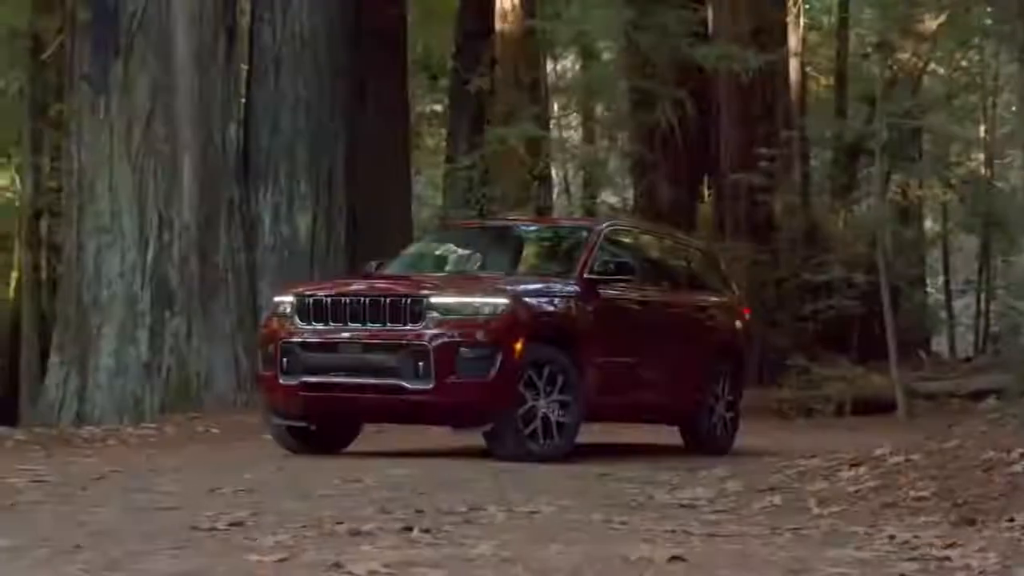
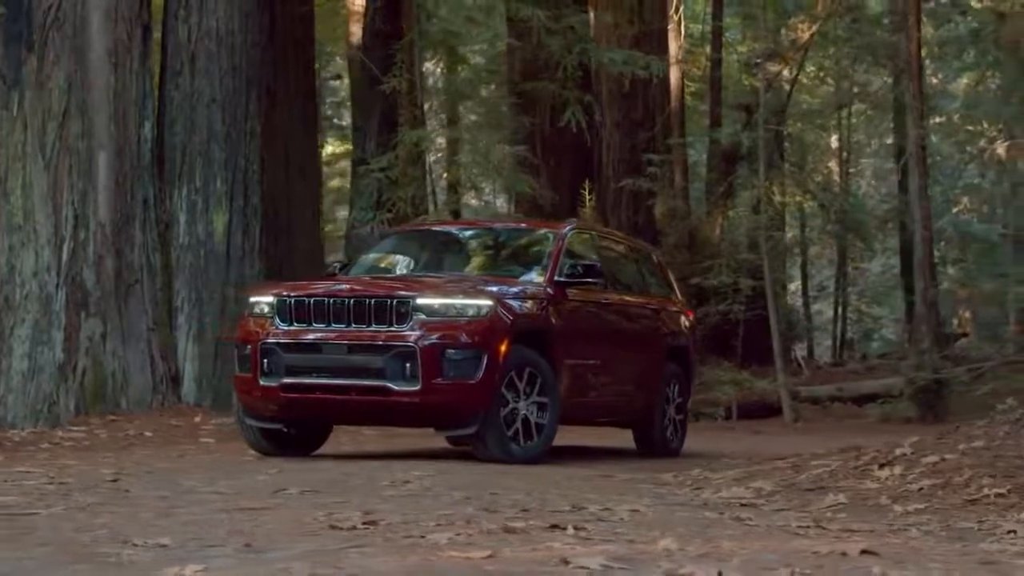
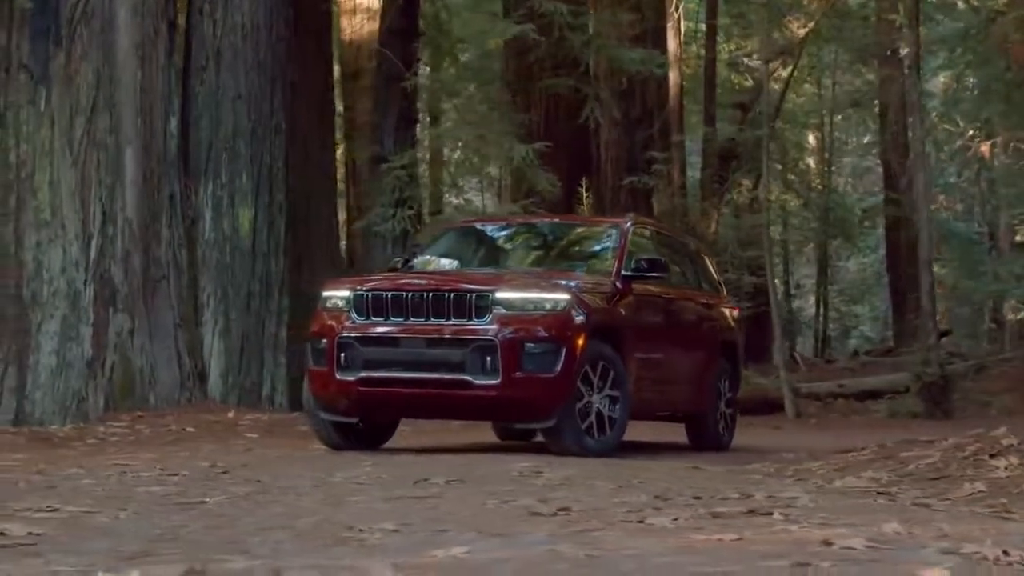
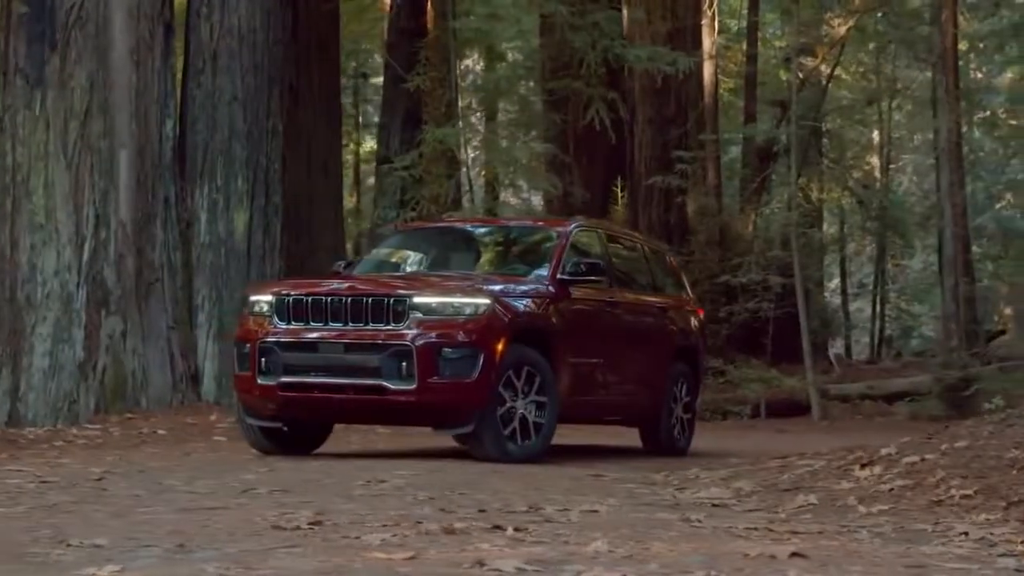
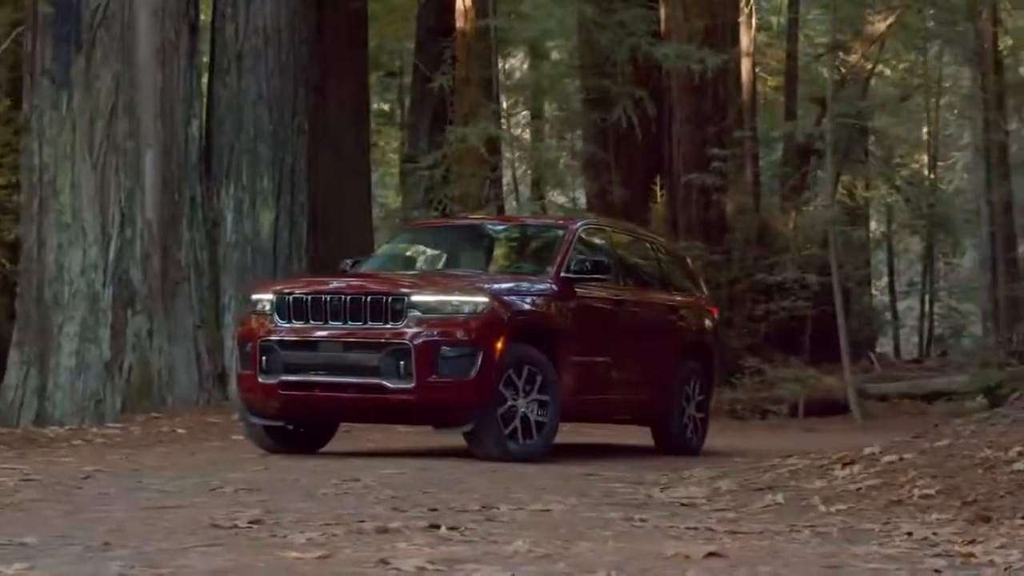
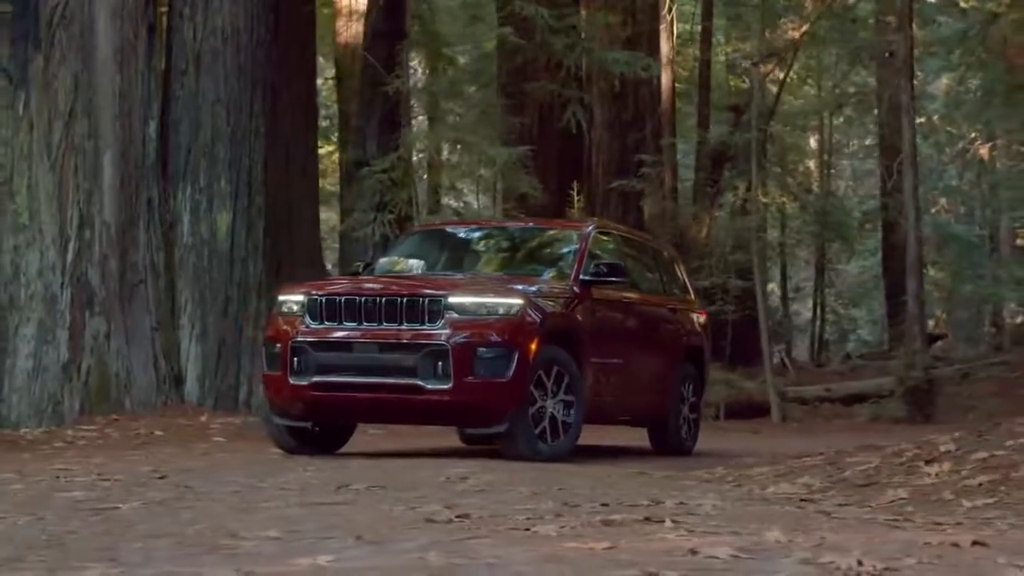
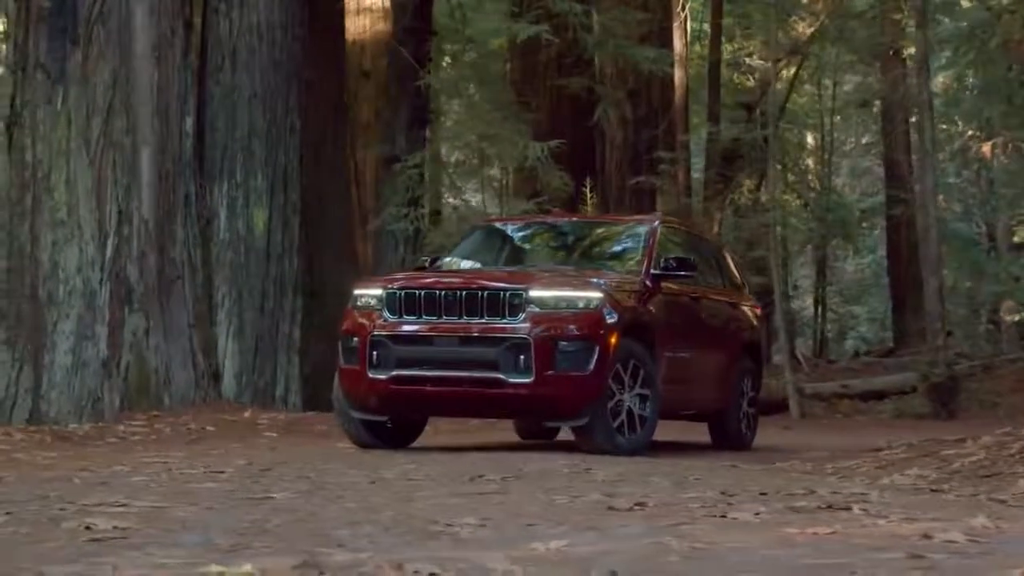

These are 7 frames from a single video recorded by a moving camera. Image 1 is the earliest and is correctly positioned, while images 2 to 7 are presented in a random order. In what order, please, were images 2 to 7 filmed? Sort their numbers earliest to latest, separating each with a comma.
5, 4, 2, 6, 3, 7
